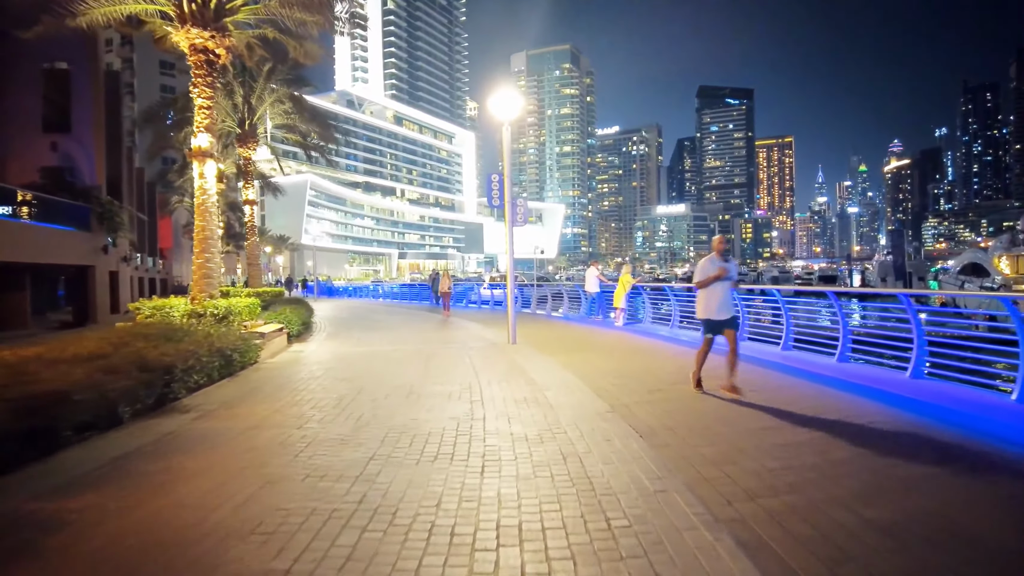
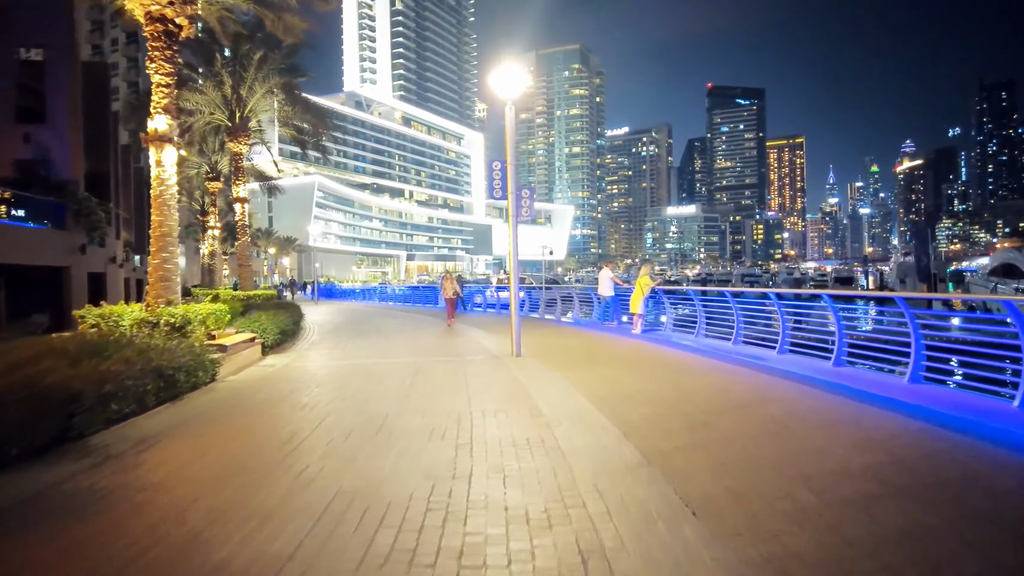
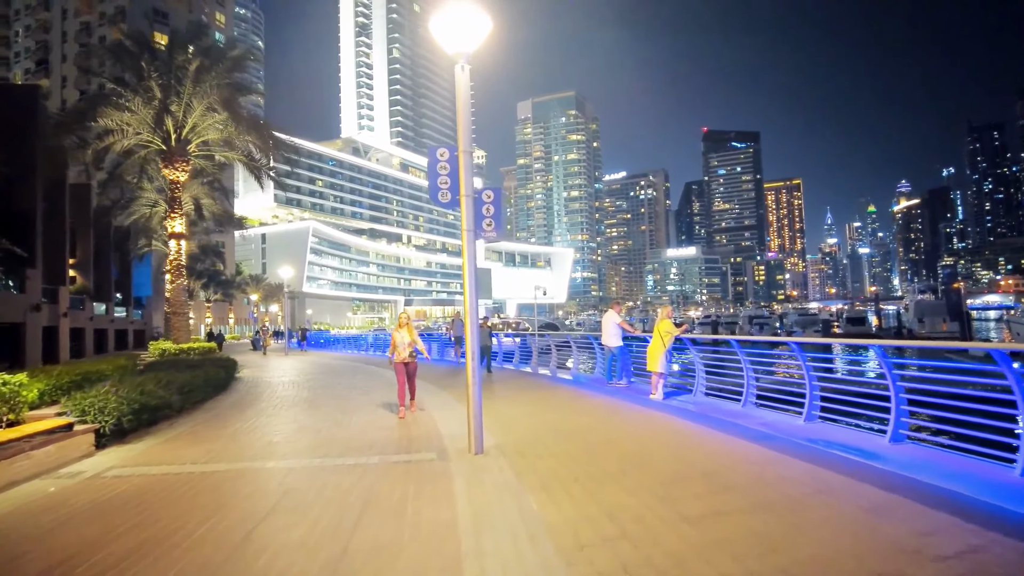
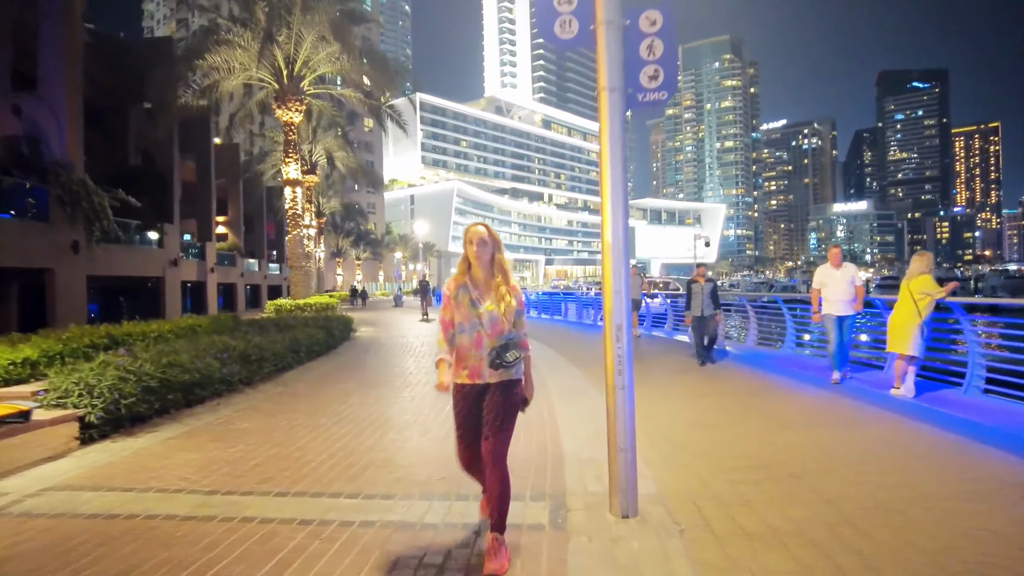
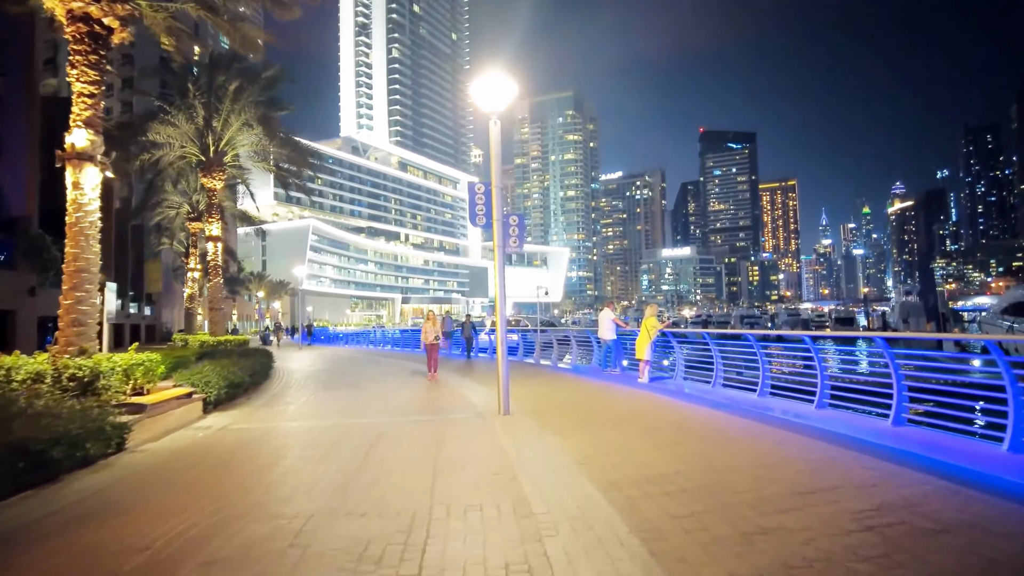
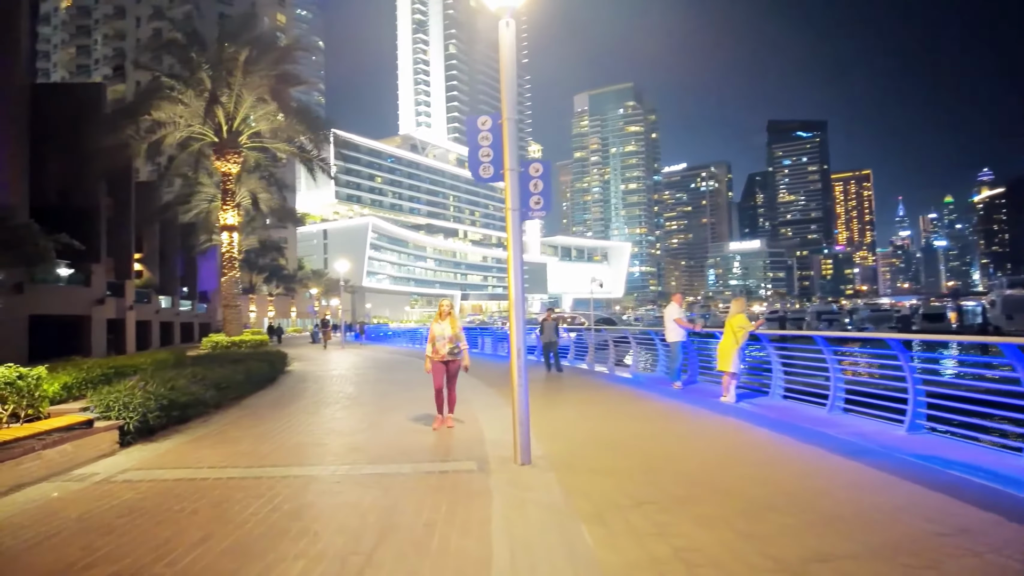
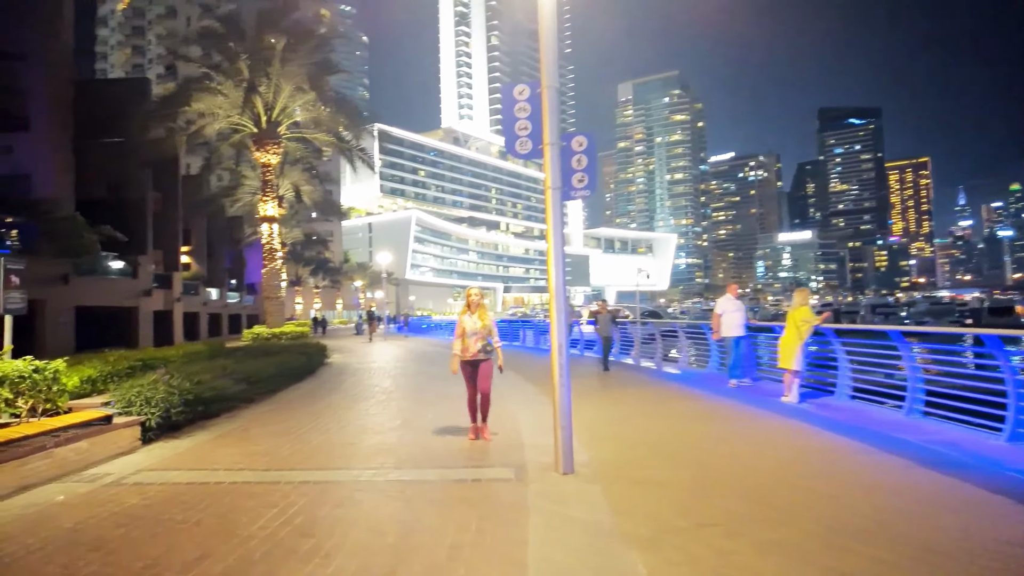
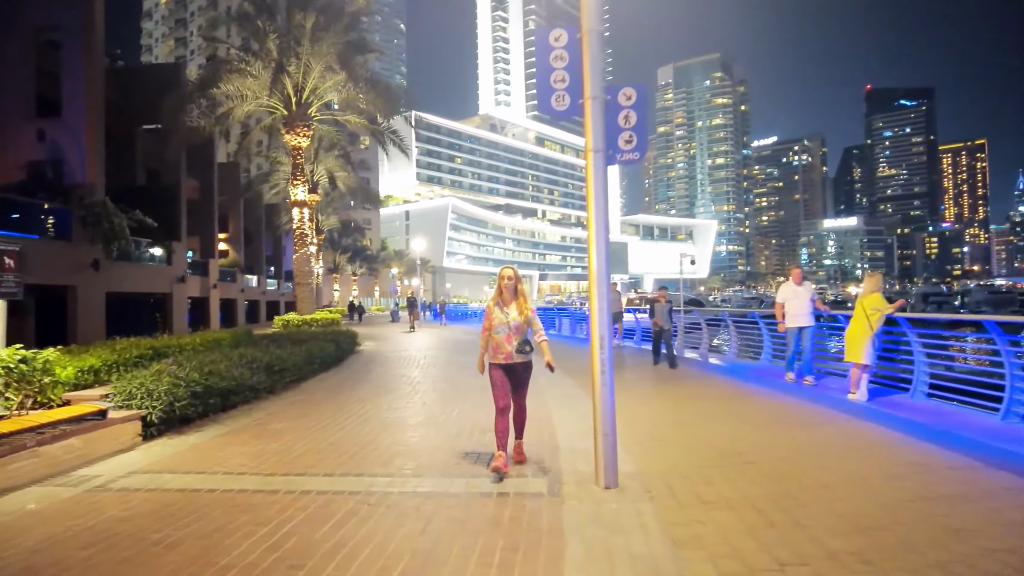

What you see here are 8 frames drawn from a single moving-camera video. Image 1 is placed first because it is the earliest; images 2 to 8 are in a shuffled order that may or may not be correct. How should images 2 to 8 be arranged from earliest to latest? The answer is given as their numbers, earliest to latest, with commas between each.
2, 5, 3, 6, 7, 8, 4
